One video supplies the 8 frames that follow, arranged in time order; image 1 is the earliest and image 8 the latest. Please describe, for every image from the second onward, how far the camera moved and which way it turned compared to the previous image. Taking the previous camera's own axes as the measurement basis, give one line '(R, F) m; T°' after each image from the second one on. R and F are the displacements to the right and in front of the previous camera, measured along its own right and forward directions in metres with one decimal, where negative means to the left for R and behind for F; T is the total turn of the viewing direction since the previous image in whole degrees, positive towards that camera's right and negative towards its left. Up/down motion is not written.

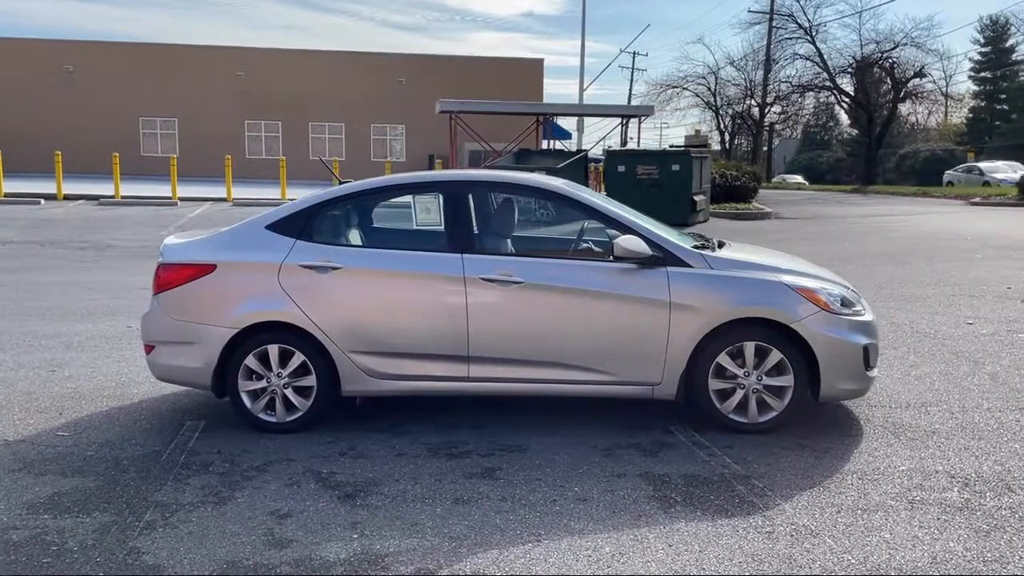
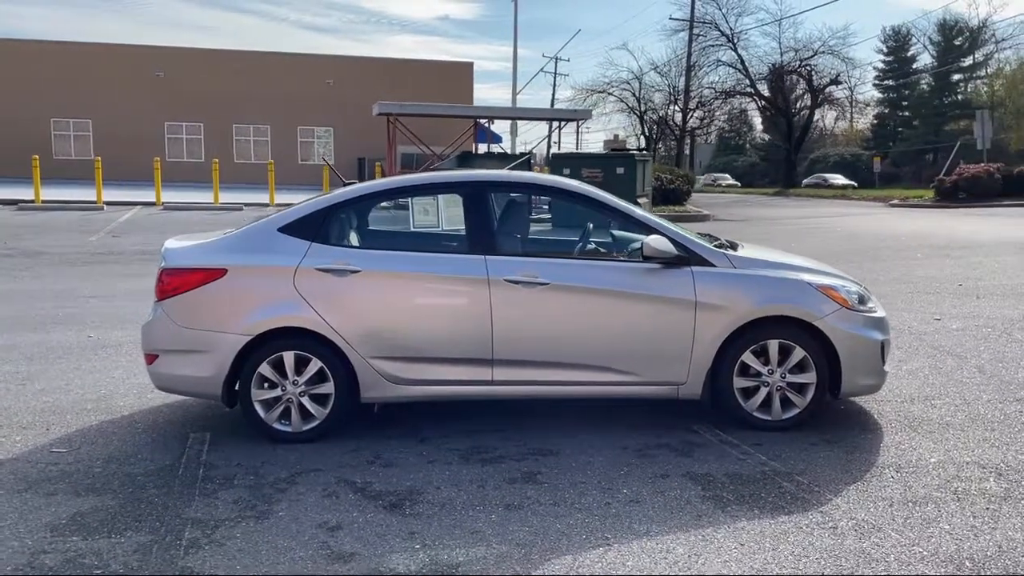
(-0.6, +0.1) m; +5°
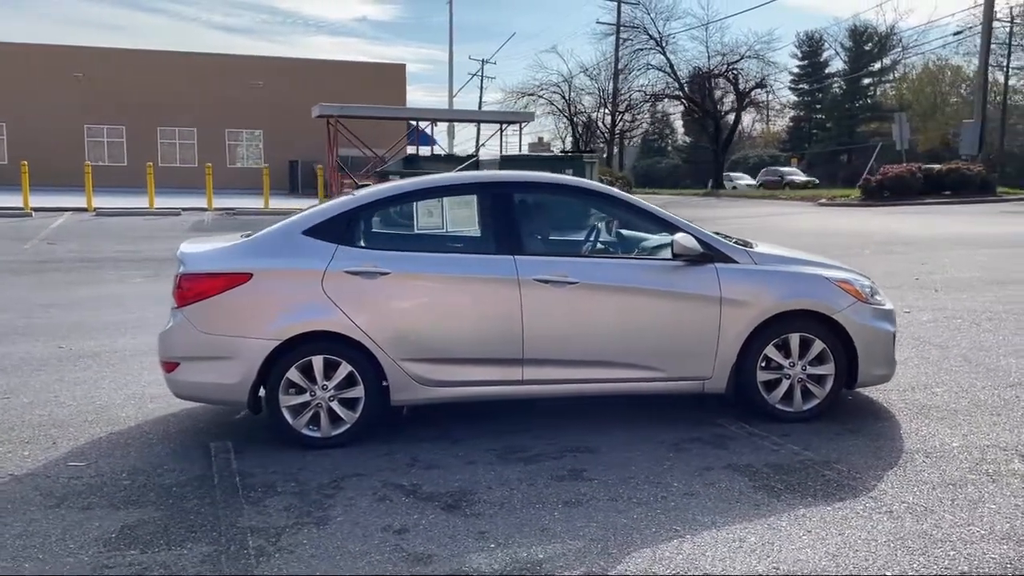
(-0.7, 0.0) m; +5°
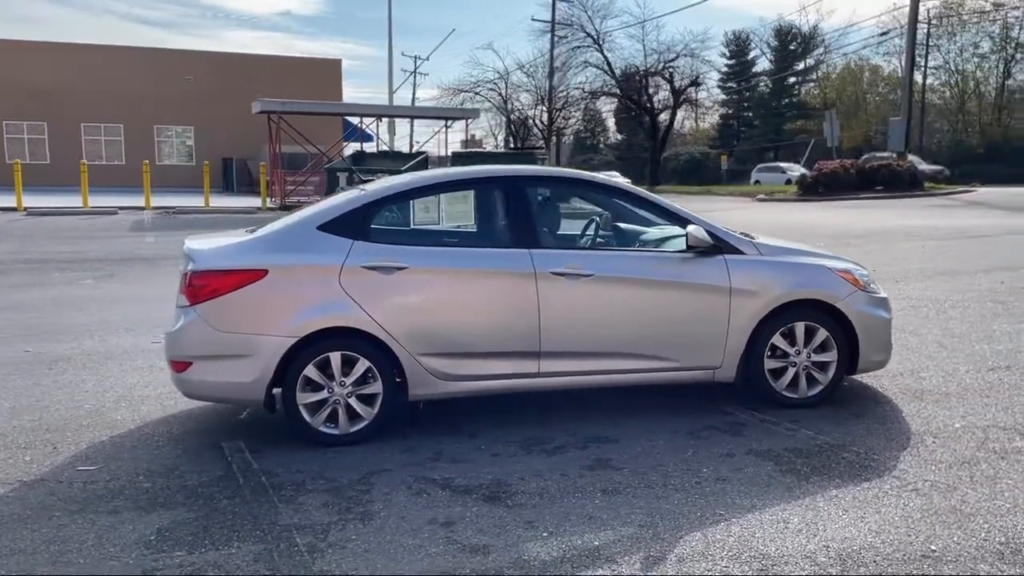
(-0.5, 0.0) m; +4°
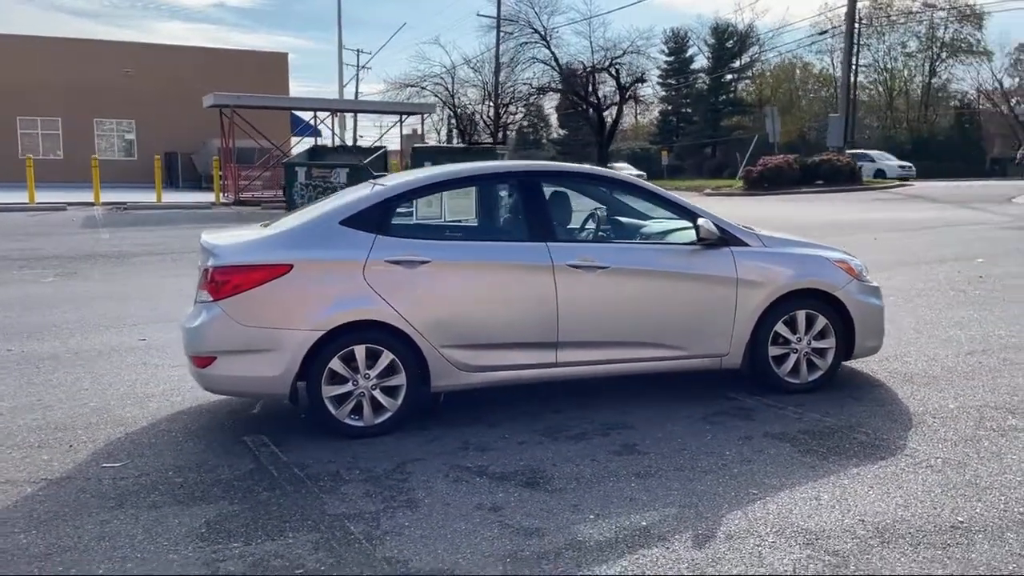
(-0.5, -0.1) m; +4°
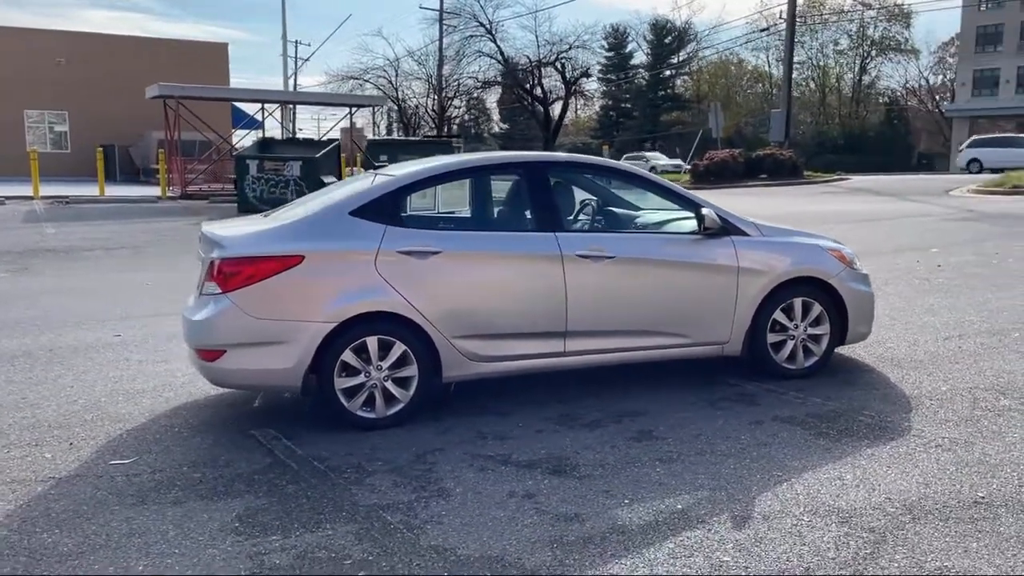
(-0.4, 0.0) m; +4°
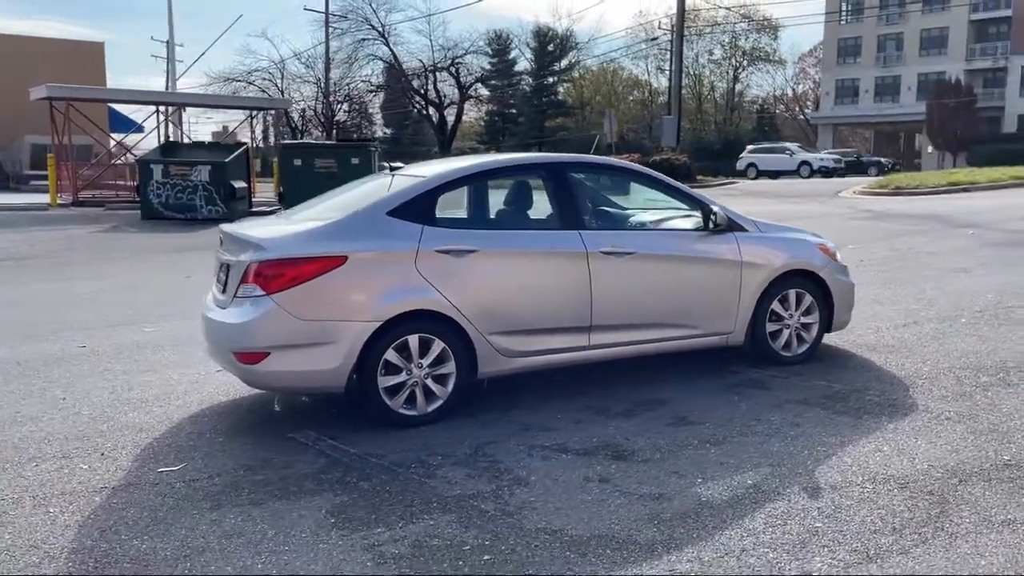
(-1.0, -0.1) m; +7°
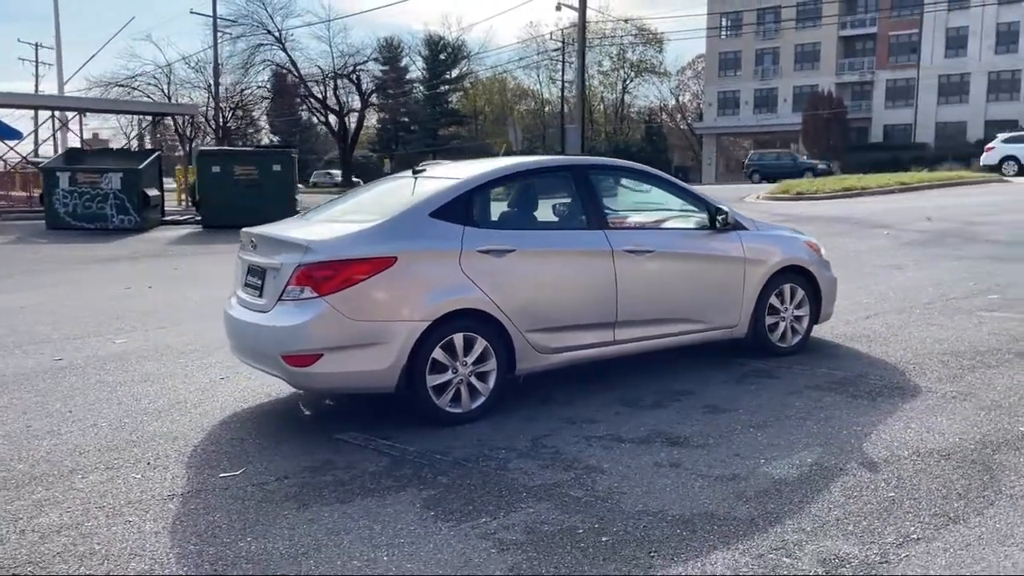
(-1.0, -0.1) m; +7°
